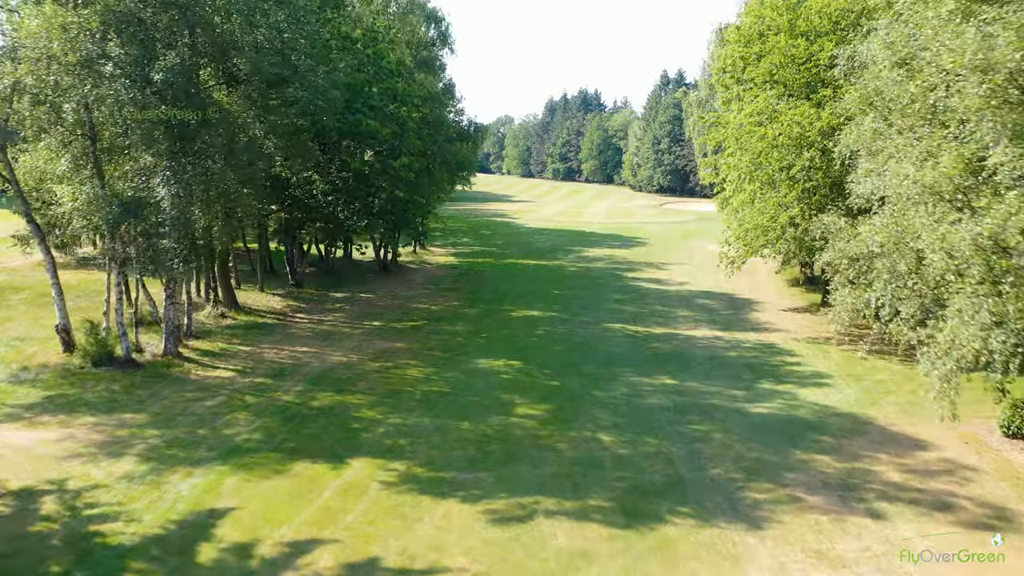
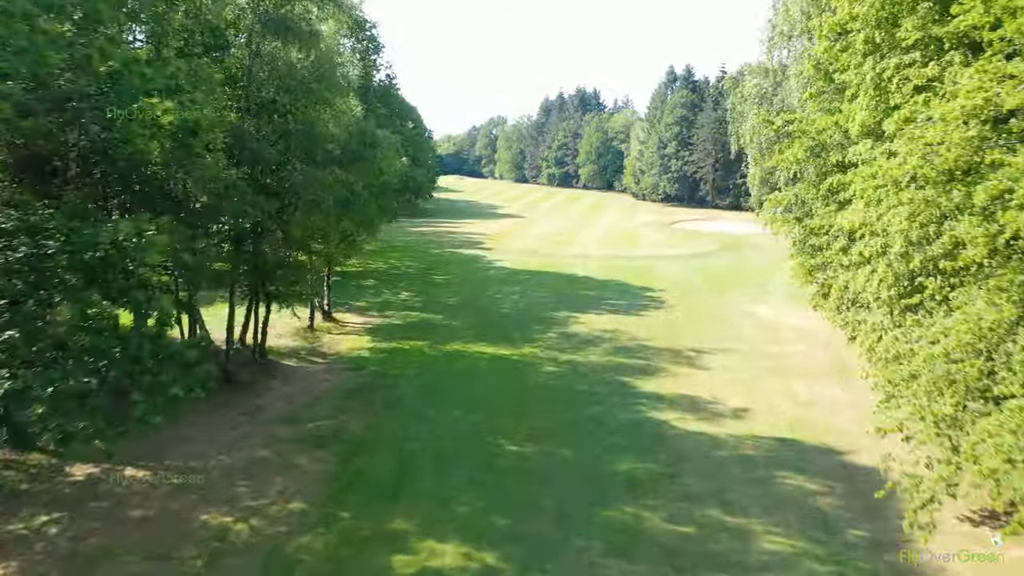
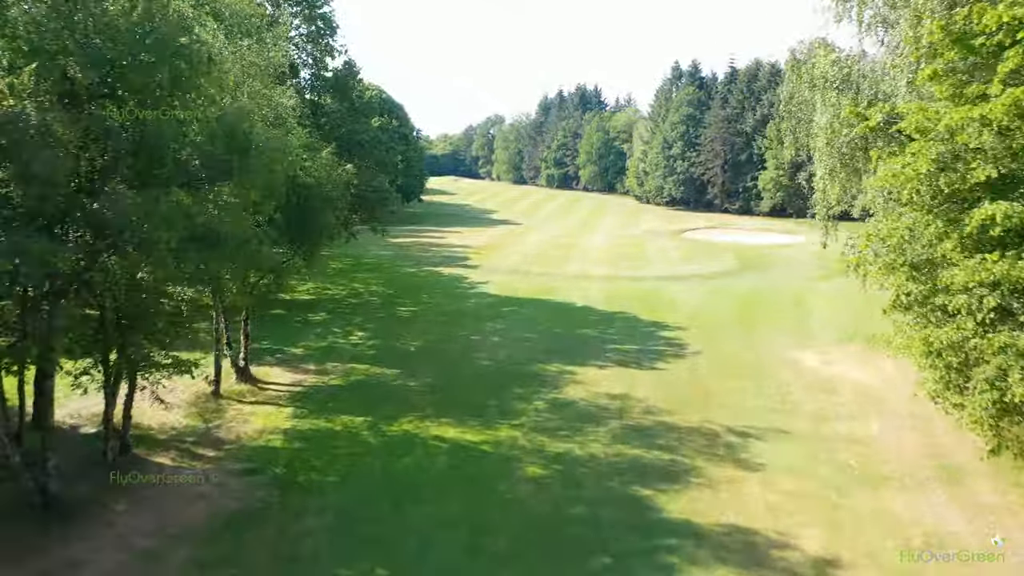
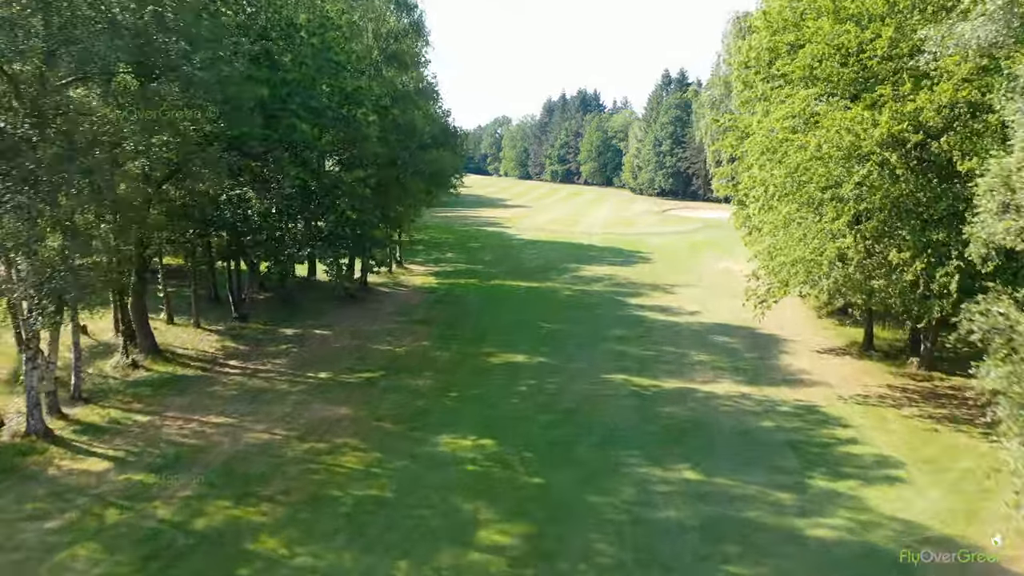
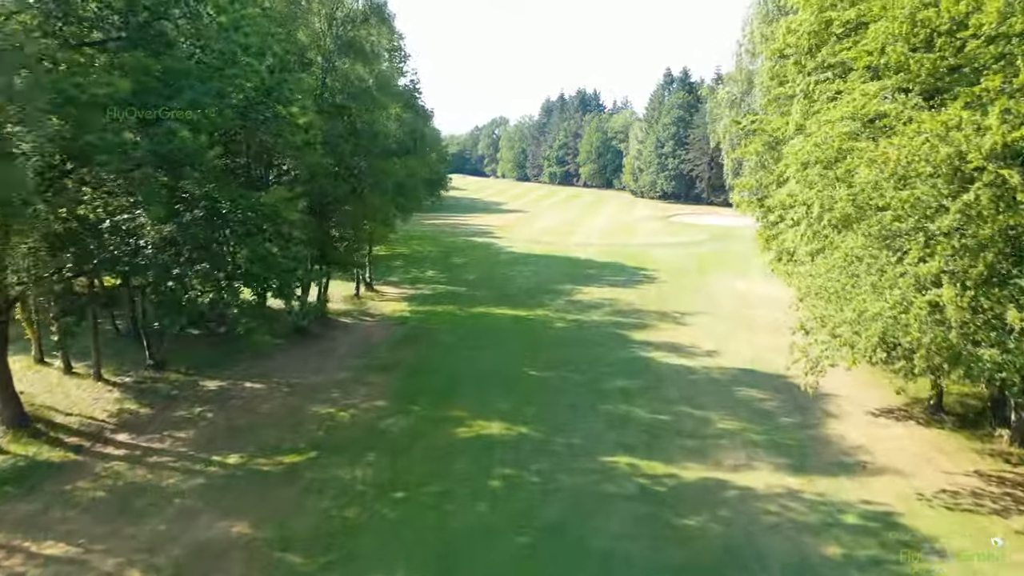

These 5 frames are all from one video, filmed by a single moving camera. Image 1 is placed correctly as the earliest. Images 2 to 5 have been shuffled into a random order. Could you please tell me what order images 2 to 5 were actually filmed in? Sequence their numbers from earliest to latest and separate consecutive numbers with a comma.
4, 5, 2, 3
